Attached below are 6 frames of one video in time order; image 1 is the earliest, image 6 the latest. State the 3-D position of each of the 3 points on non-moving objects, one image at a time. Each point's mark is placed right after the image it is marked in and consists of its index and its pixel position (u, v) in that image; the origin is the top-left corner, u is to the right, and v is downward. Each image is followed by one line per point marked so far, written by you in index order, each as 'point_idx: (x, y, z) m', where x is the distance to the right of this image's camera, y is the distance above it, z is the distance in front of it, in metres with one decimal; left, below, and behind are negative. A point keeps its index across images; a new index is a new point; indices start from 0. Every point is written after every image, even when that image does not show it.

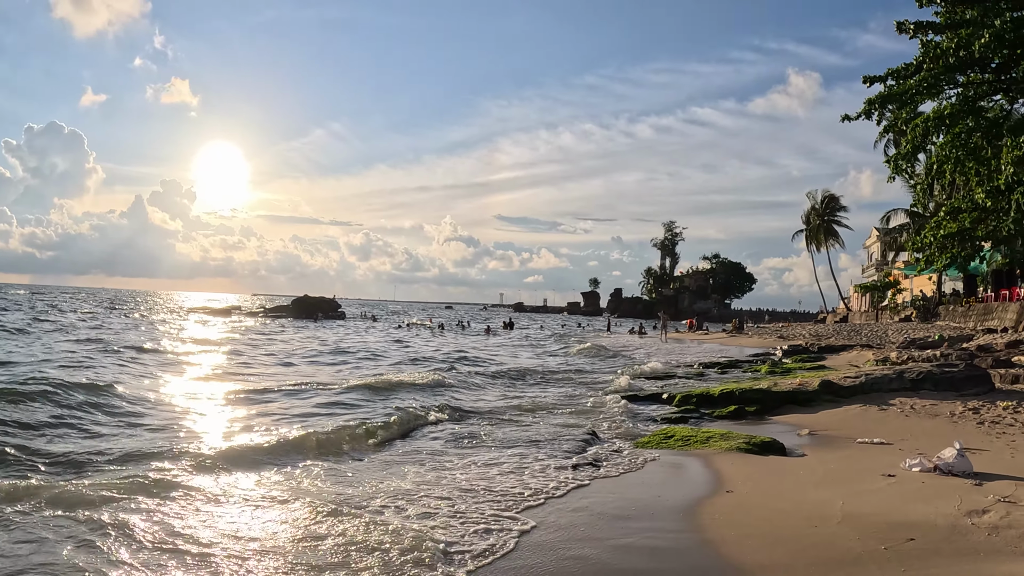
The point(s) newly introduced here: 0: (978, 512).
0: (+4.3, -2.1, +6.3) m
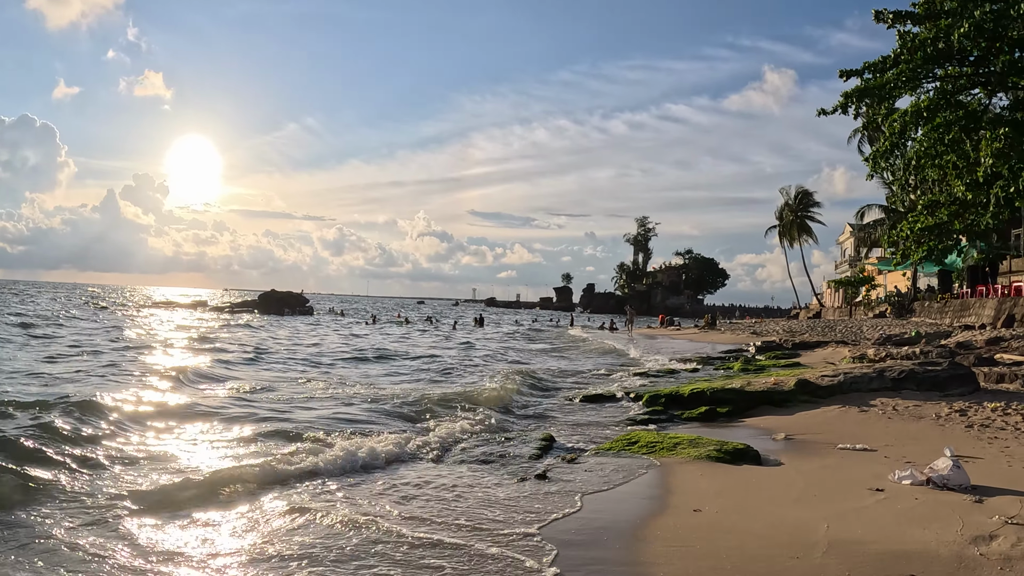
0: (+3.7, -2.0, +5.4) m
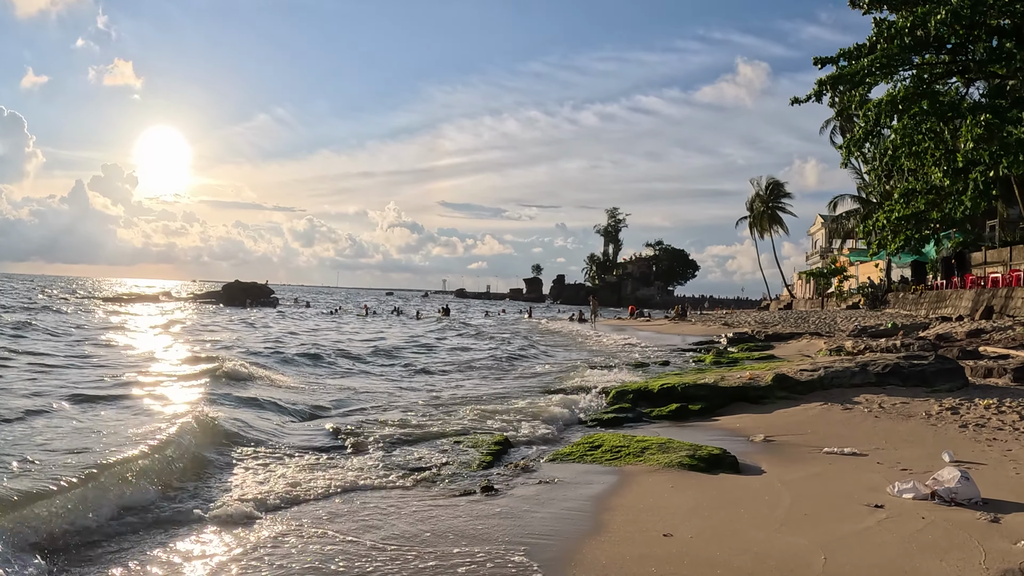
0: (+3.2, -1.8, +4.4) m
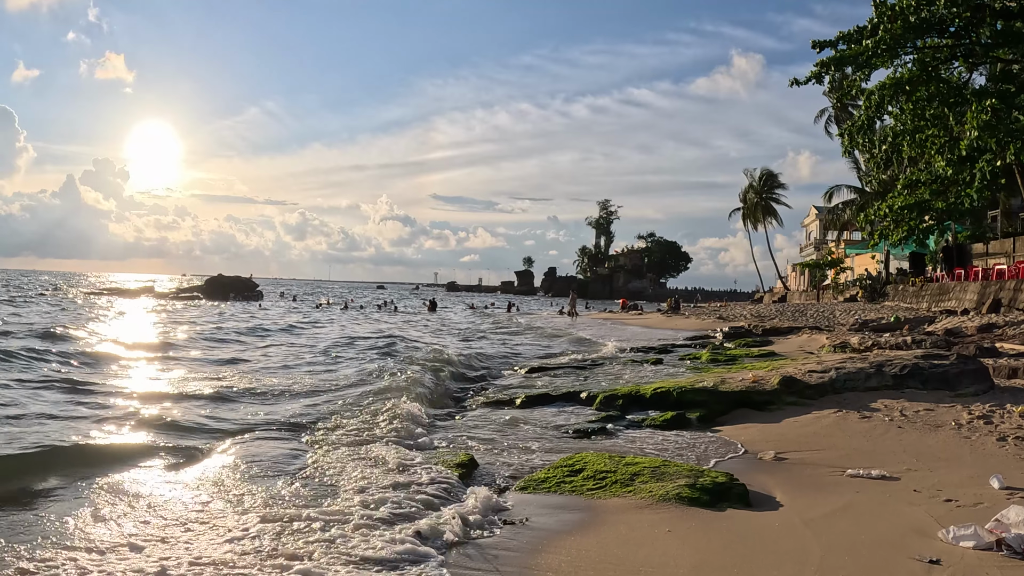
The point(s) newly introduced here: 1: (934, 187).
0: (+2.9, -1.8, +3.1) m
1: (+10.1, +2.6, +16.1) m
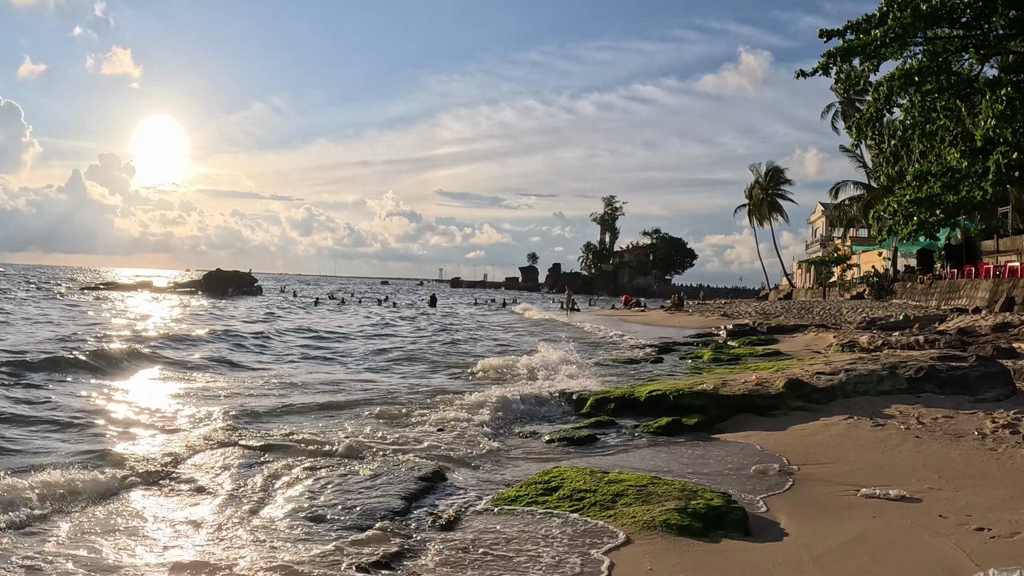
0: (+2.6, -1.8, +2.3) m
1: (+9.9, +2.6, +15.2) m
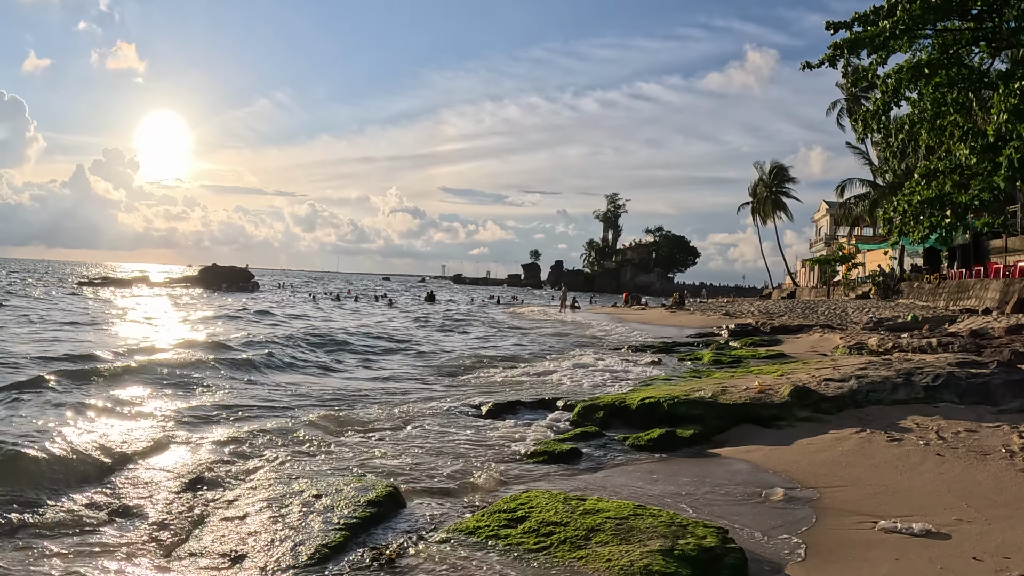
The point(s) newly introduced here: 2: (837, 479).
0: (+2.3, -1.8, +1.5) m
1: (+9.7, +2.6, +14.3) m
2: (+3.1, -1.8, +6.5) m
